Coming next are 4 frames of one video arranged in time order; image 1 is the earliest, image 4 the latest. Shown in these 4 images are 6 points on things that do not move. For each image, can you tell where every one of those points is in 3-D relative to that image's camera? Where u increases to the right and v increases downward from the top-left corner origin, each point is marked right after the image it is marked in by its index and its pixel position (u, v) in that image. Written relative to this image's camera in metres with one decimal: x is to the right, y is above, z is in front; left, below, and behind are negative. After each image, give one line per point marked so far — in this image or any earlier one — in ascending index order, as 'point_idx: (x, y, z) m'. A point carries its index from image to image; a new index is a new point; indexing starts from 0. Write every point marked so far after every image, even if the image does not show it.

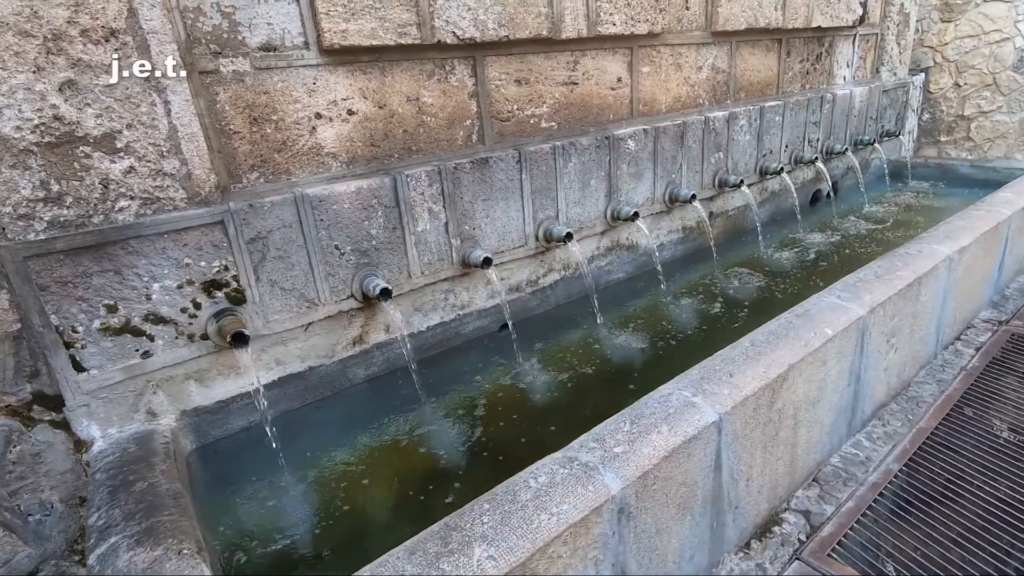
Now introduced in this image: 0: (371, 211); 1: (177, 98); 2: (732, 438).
0: (-0.7, +0.4, +2.5) m
1: (-1.2, +0.7, +2.0) m
2: (+0.8, -0.5, +2.0) m
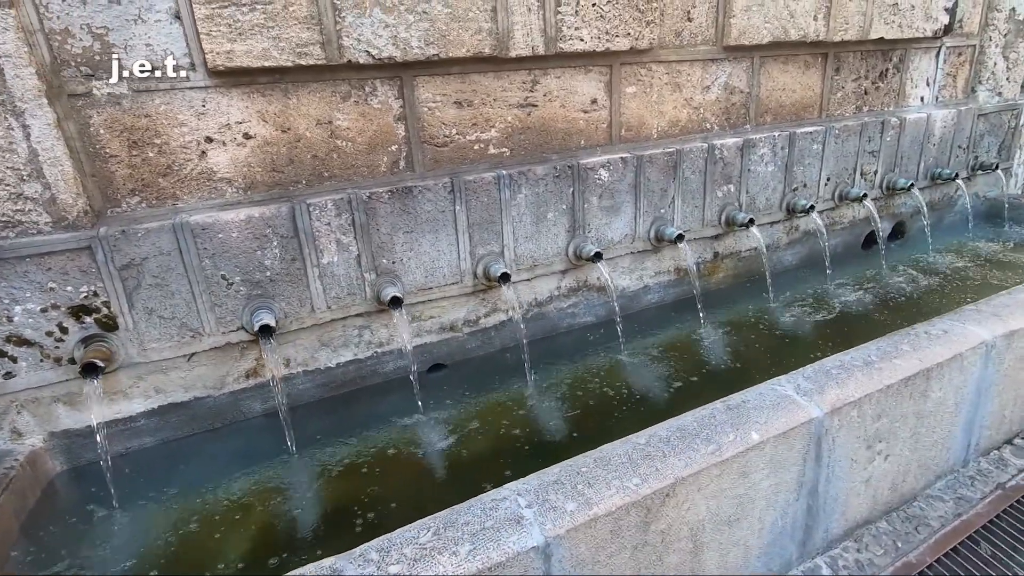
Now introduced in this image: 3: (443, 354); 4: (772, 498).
0: (-1.1, +0.2, +2.3) m
1: (-1.7, +0.6, +1.9) m
2: (+0.2, -0.8, +1.6) m
3: (-0.4, -0.4, +2.9) m
4: (+1.0, -0.8, +2.0) m
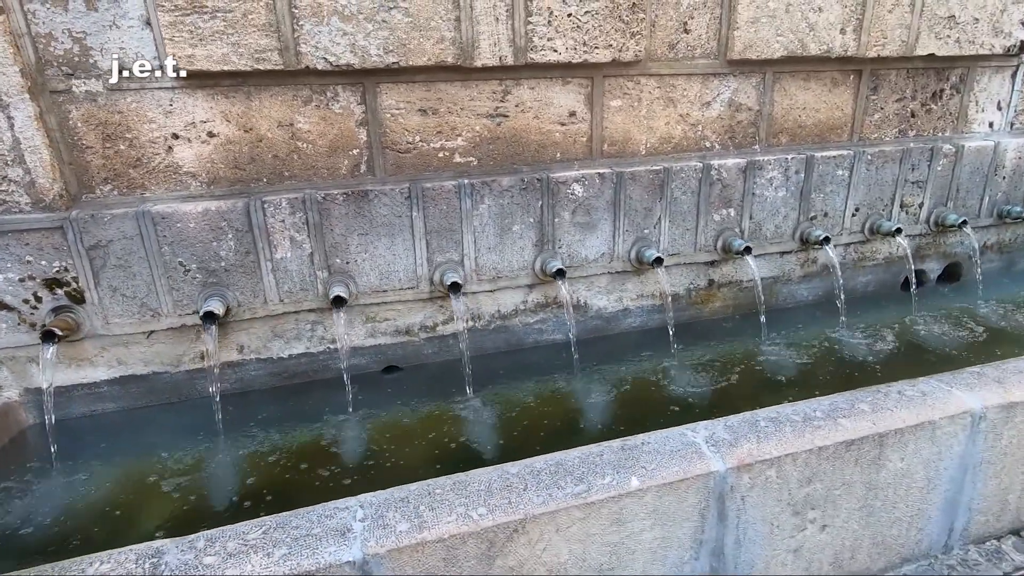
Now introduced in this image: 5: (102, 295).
0: (-1.4, +0.3, +2.5) m
1: (-2.0, +0.7, +2.2) m
2: (-0.3, -0.9, +1.5) m
3: (-0.6, -0.4, +2.9) m
4: (+0.5, -0.9, +1.8) m
5: (-1.9, 0.0, +2.4) m
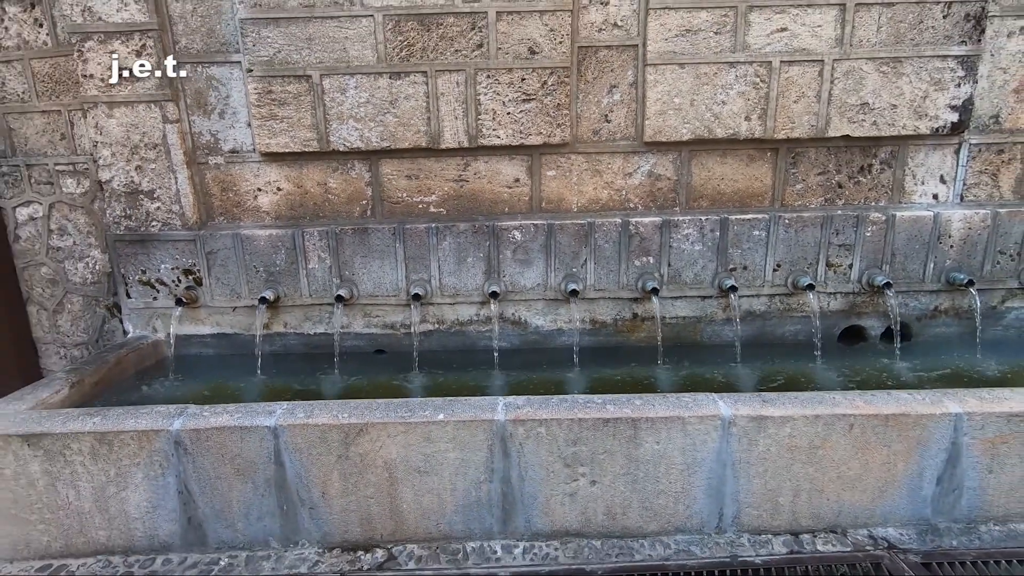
0: (-1.8, +0.3, +4.0) m
1: (-2.4, +0.8, +3.9) m
2: (-1.1, -0.8, +2.7) m
3: (-1.0, -0.4, +4.2) m
4: (-0.3, -0.9, +2.8) m
5: (-2.3, 0.0, +4.1) m
